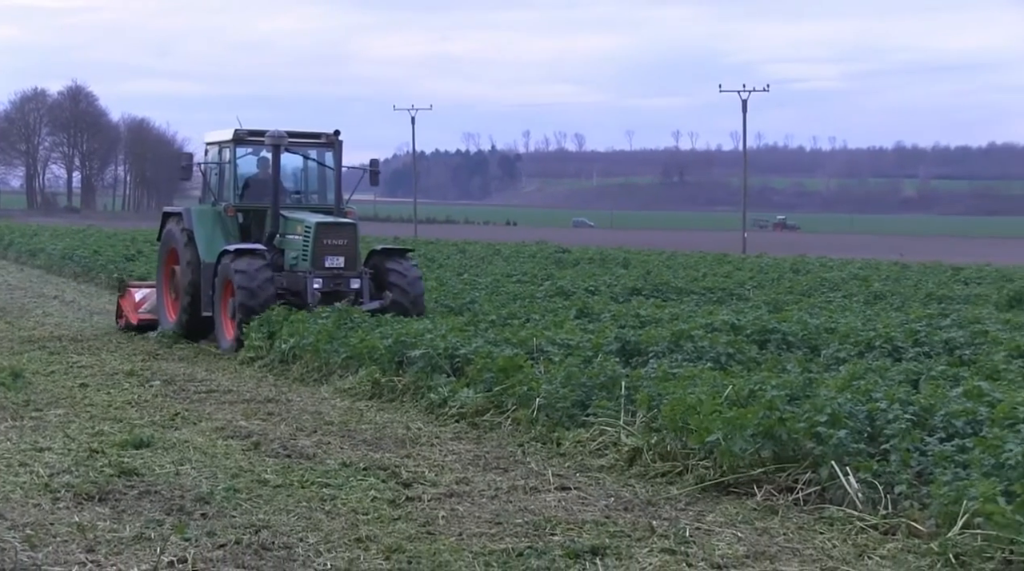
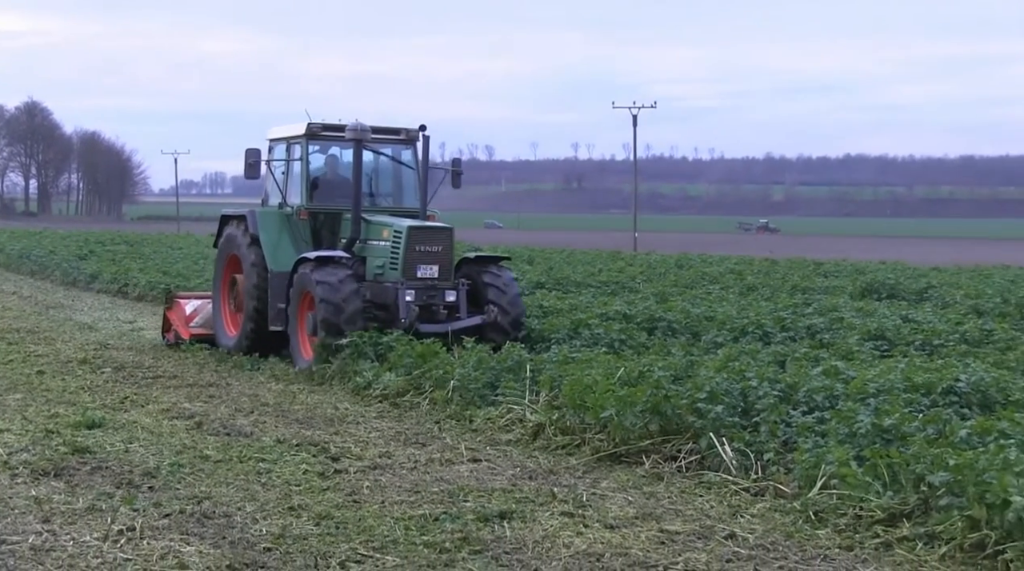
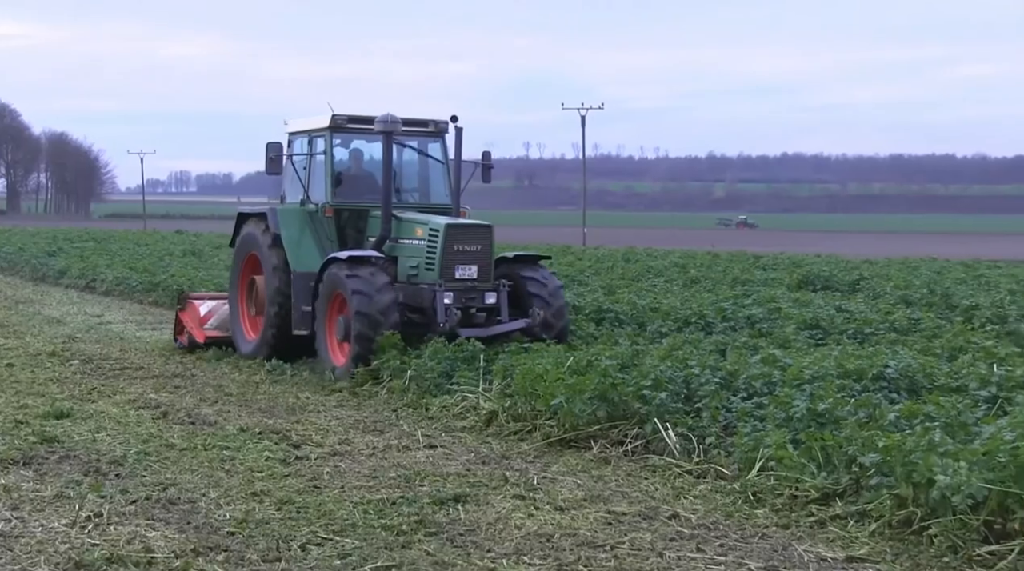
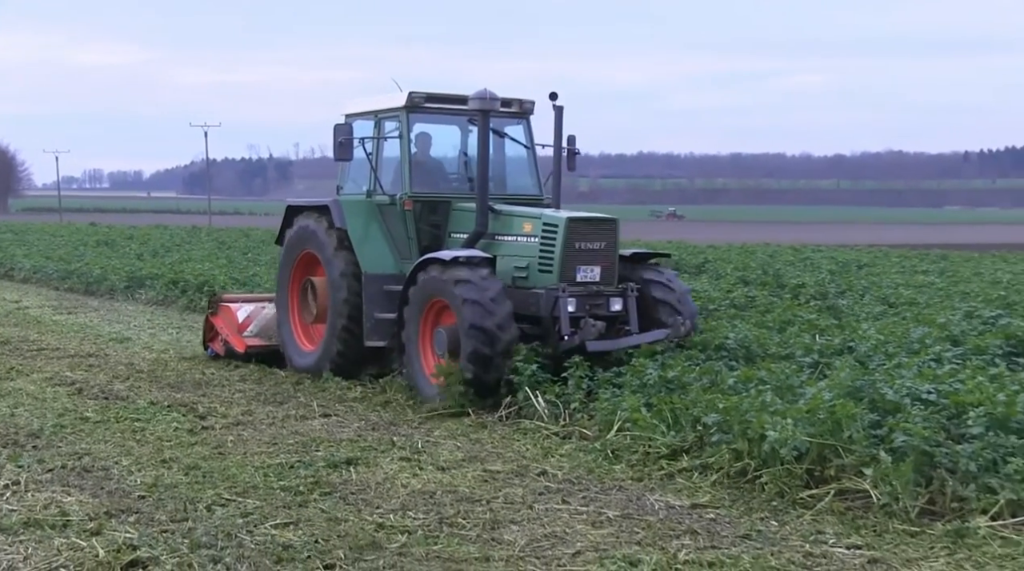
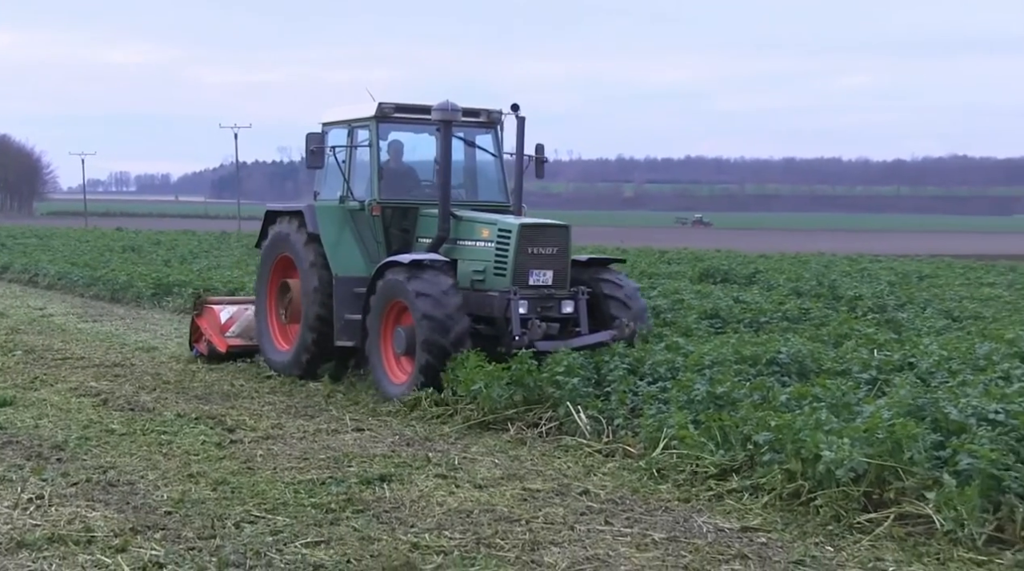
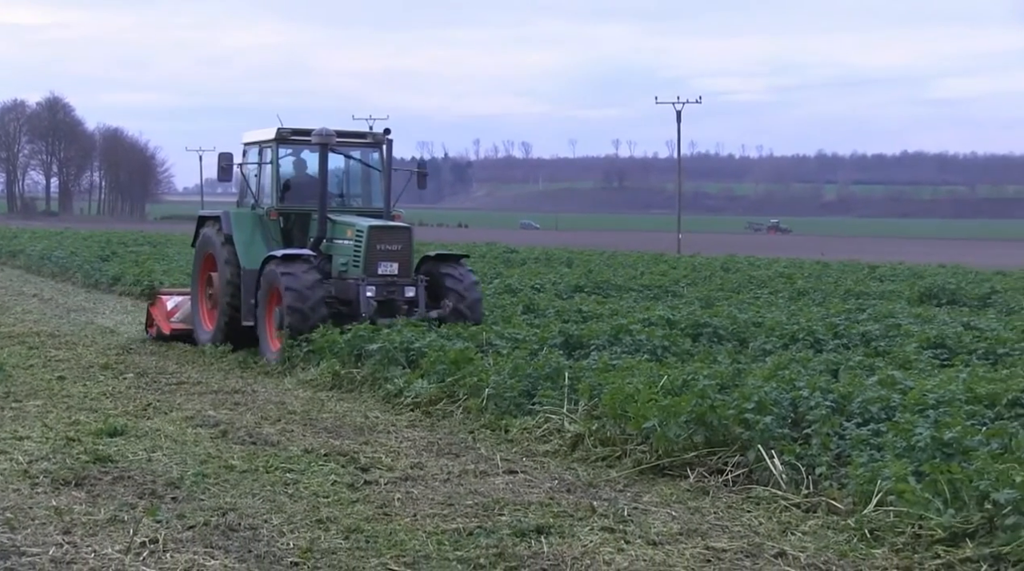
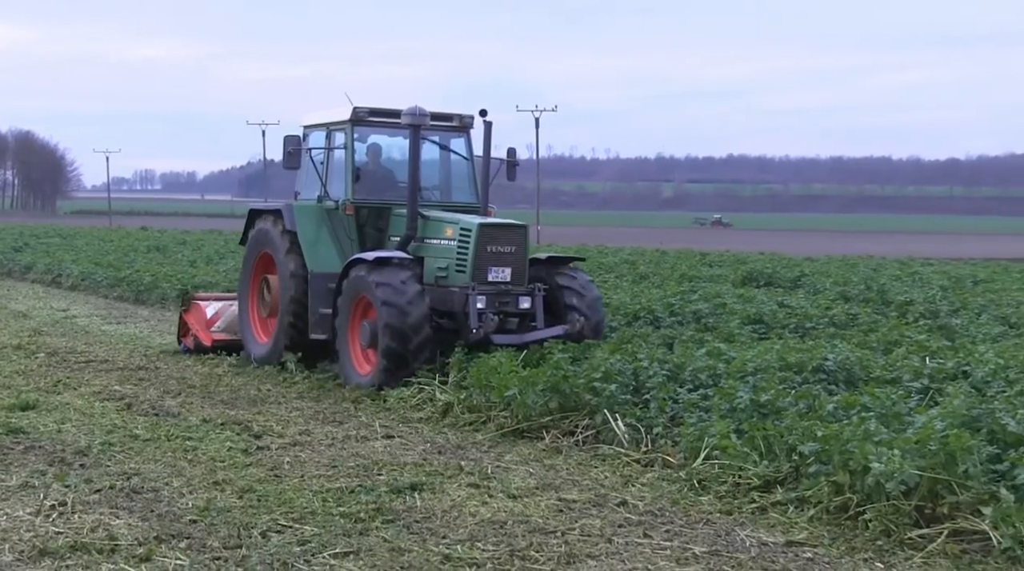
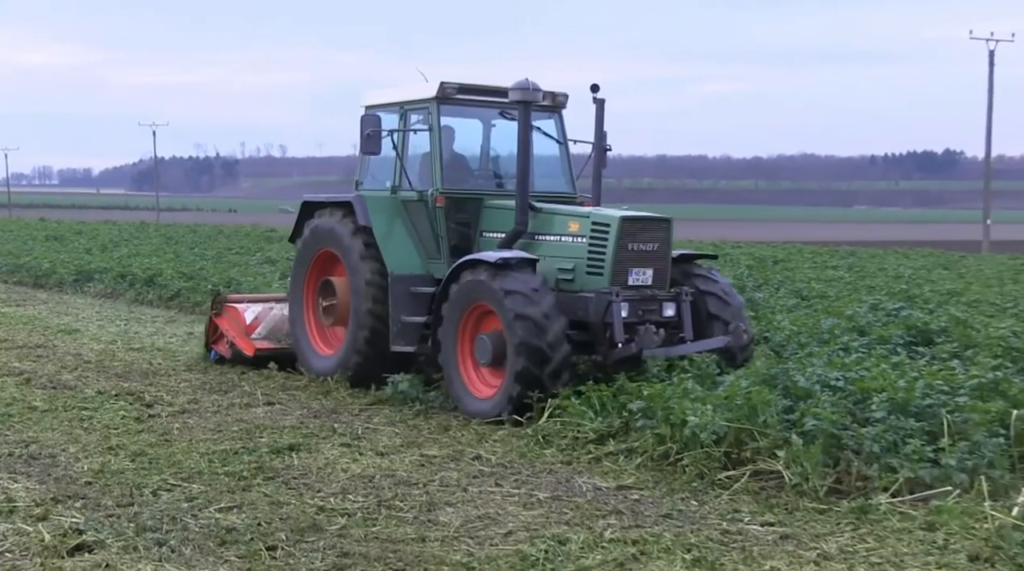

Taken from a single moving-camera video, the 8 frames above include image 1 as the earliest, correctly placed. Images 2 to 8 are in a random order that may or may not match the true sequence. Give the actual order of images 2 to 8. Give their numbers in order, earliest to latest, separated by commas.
6, 2, 3, 7, 5, 4, 8
